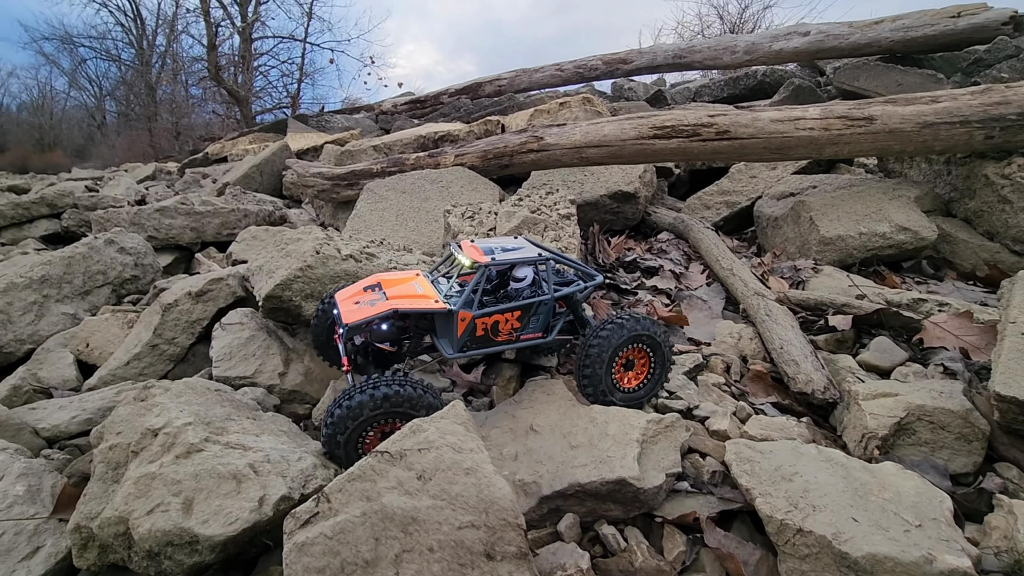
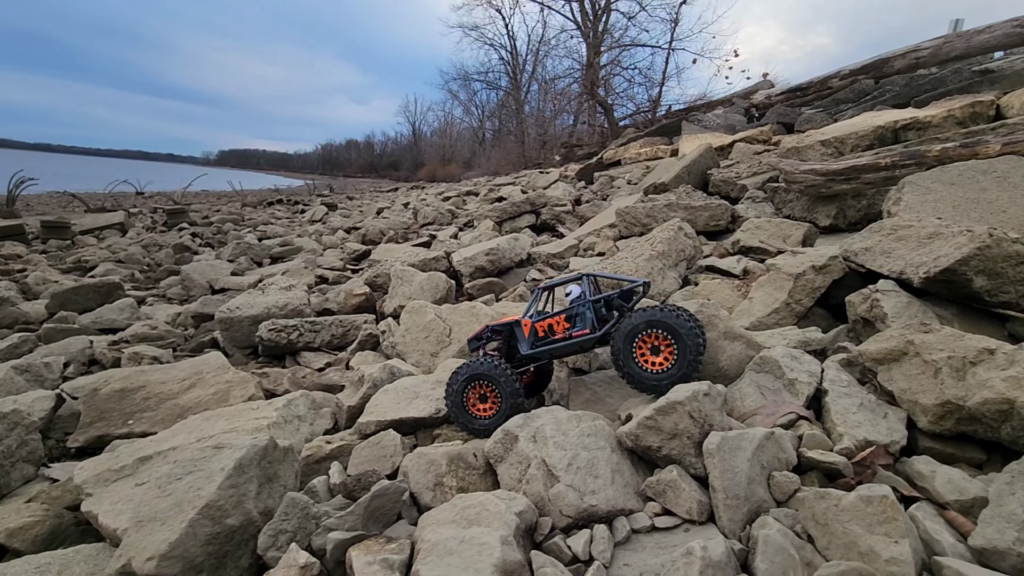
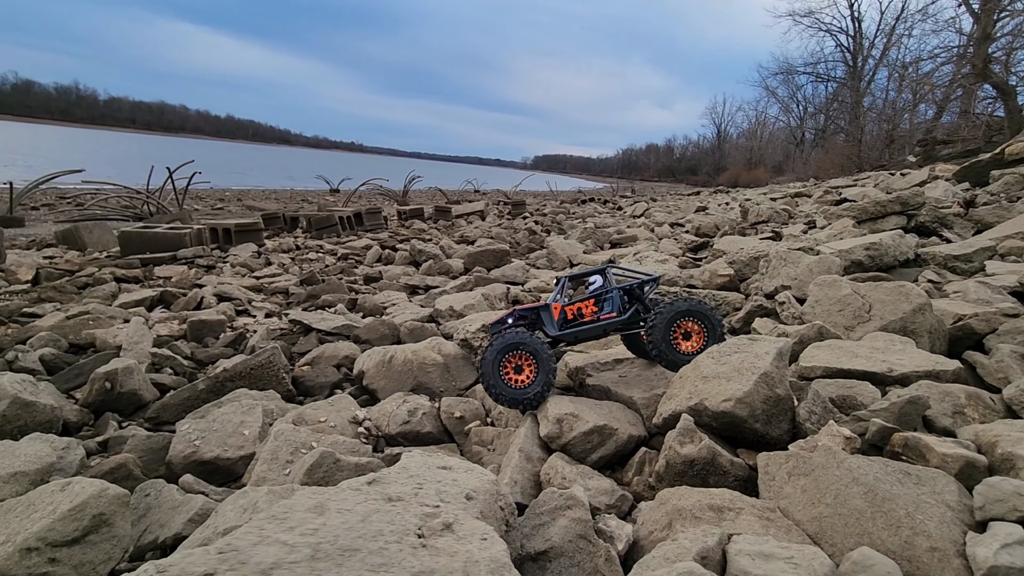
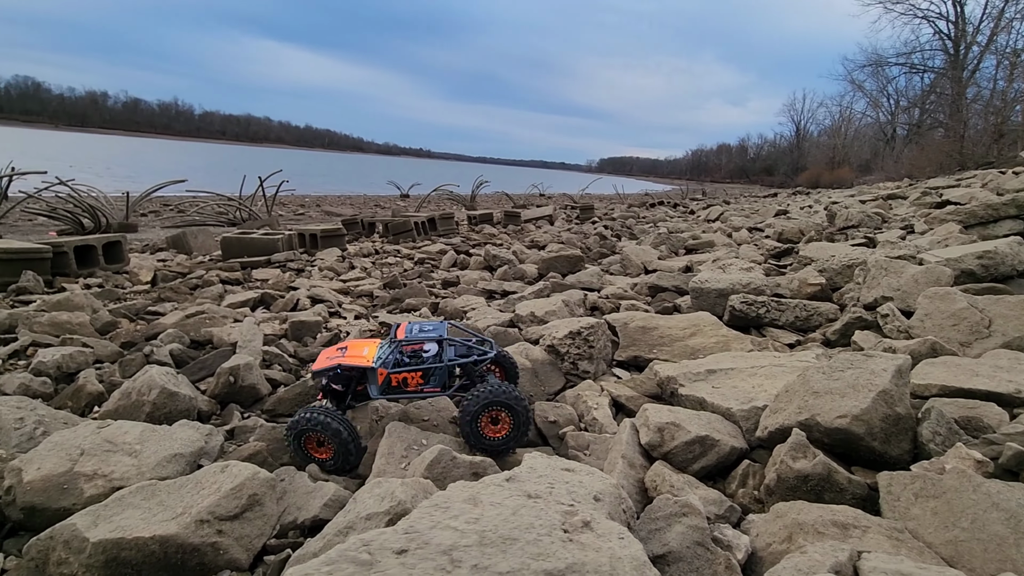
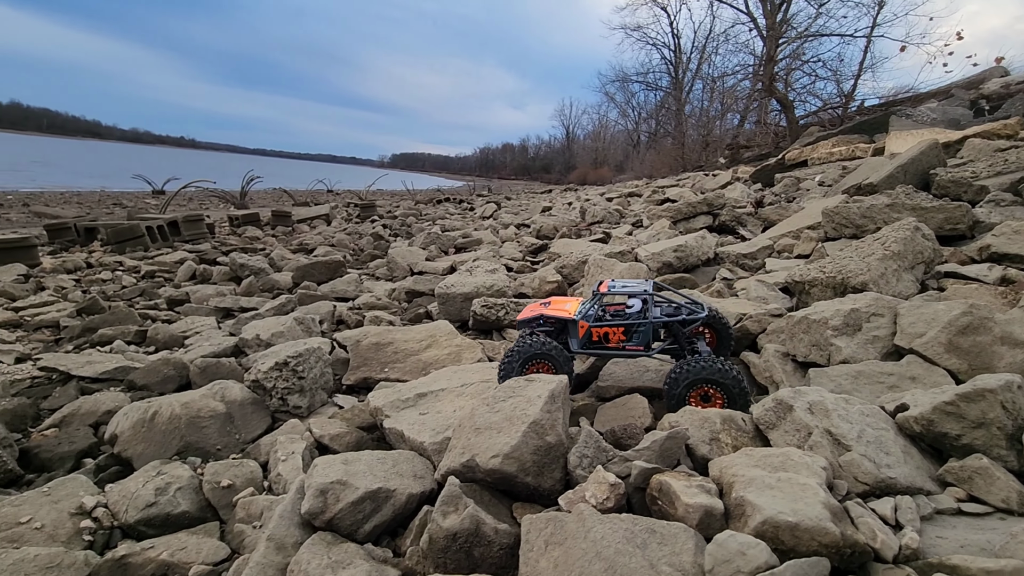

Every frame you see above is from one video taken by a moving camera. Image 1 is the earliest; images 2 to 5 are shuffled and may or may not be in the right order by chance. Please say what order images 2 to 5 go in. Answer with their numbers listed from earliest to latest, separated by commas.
2, 5, 3, 4
